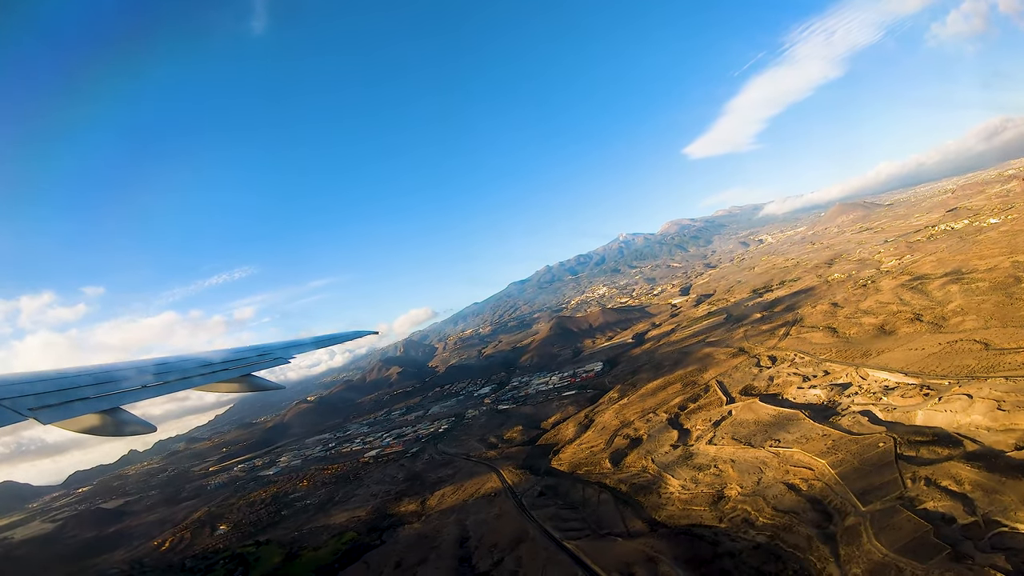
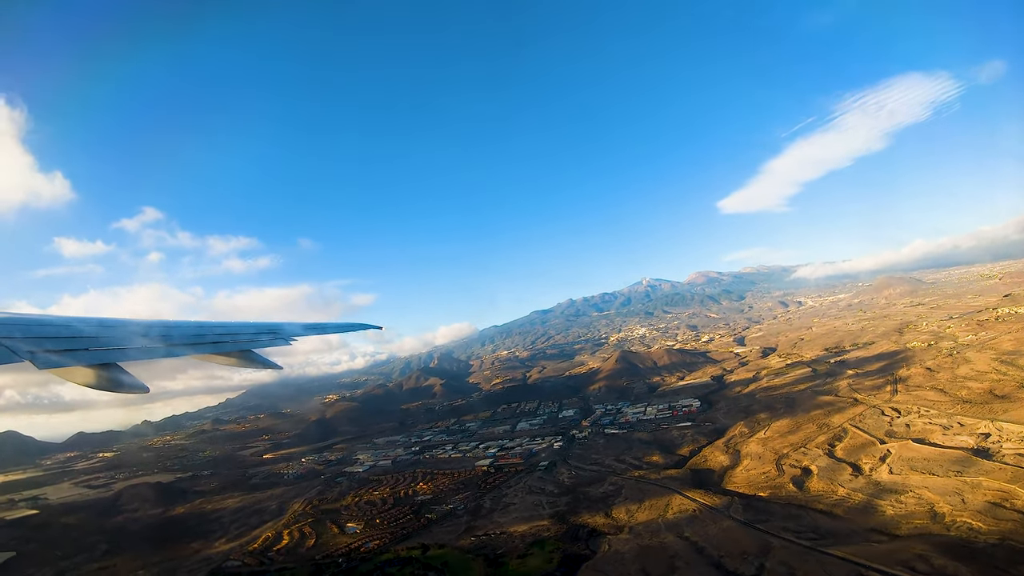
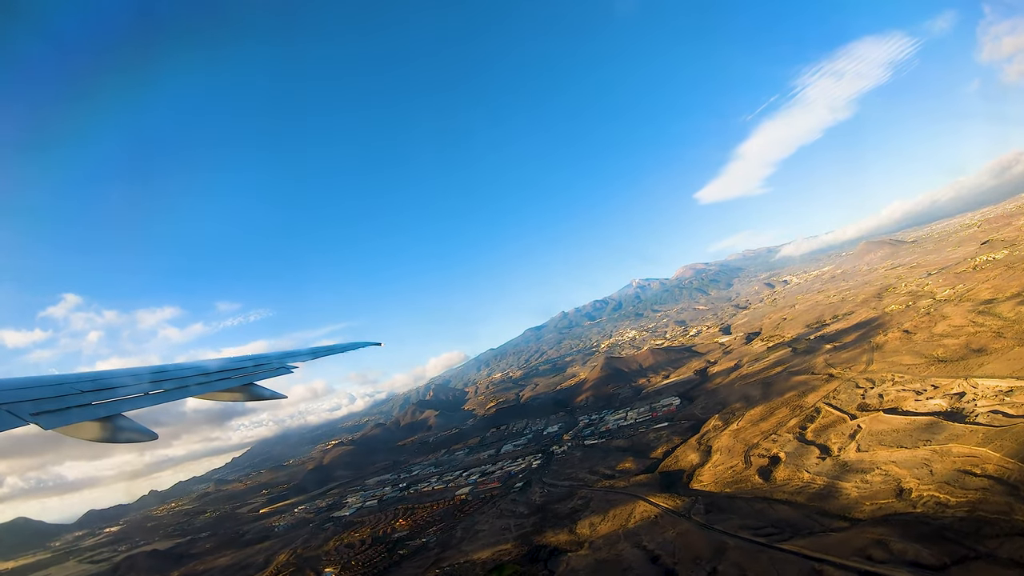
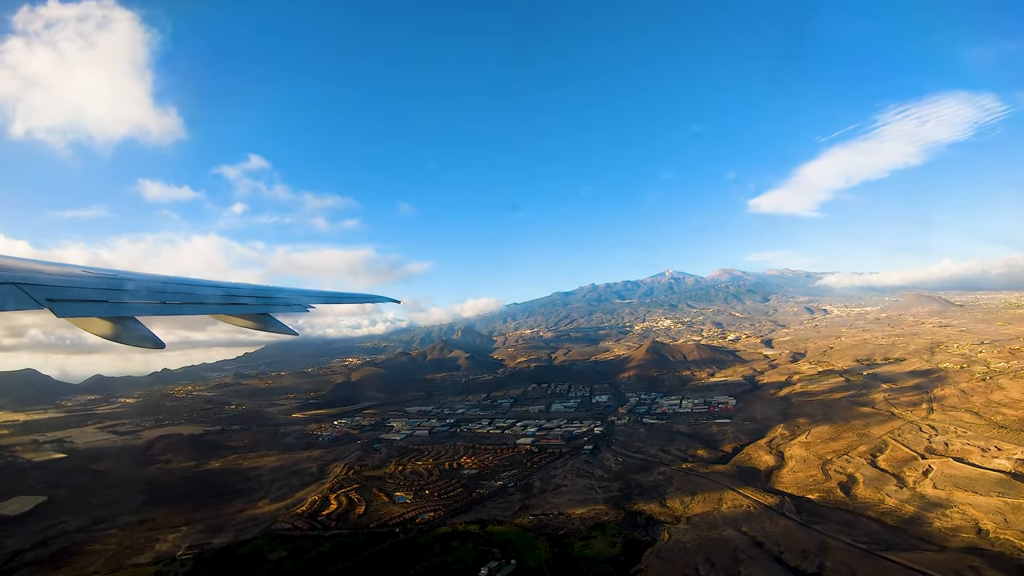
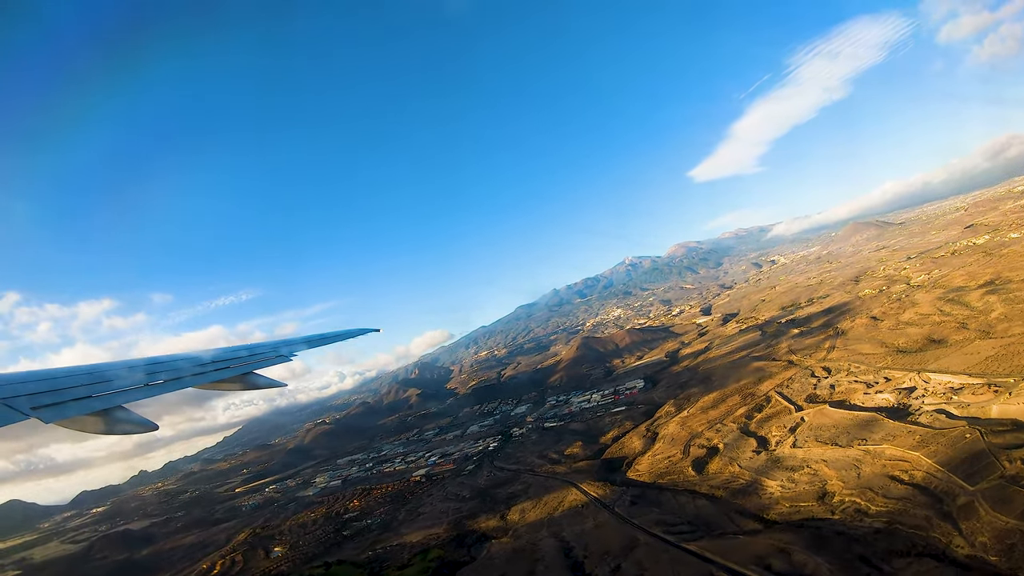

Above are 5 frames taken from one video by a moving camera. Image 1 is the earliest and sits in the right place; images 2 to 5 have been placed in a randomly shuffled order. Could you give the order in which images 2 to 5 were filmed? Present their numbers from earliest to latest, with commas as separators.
5, 3, 2, 4
